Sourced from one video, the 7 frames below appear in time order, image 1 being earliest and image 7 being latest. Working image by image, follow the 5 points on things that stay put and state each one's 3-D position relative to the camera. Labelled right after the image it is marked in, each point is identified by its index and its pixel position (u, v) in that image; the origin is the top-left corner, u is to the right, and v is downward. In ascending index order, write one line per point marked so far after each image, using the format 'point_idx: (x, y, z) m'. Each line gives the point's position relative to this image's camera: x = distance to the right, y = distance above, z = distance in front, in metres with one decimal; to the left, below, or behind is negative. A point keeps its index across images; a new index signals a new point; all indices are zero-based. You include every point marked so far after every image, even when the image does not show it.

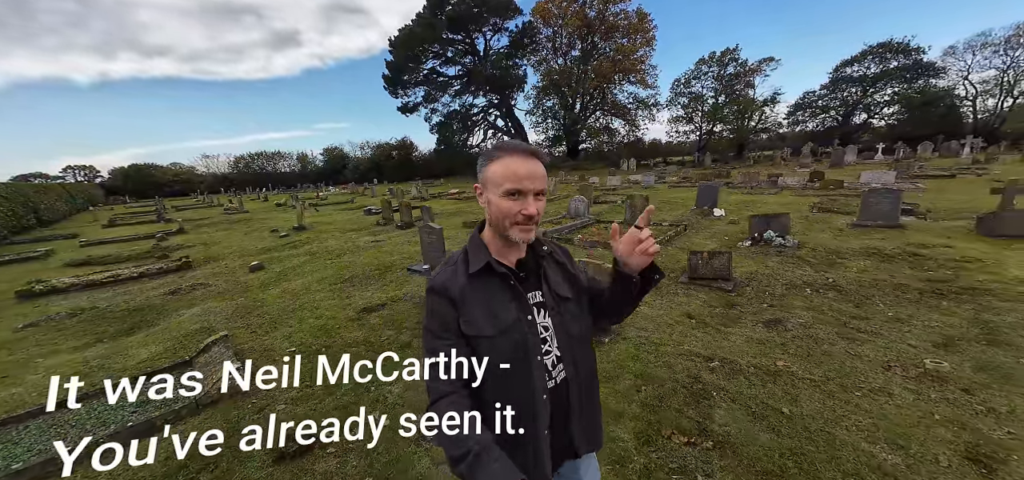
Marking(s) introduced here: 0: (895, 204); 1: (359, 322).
0: (+8.7, +0.8, +8.2) m
1: (-2.0, -1.1, +4.7) m
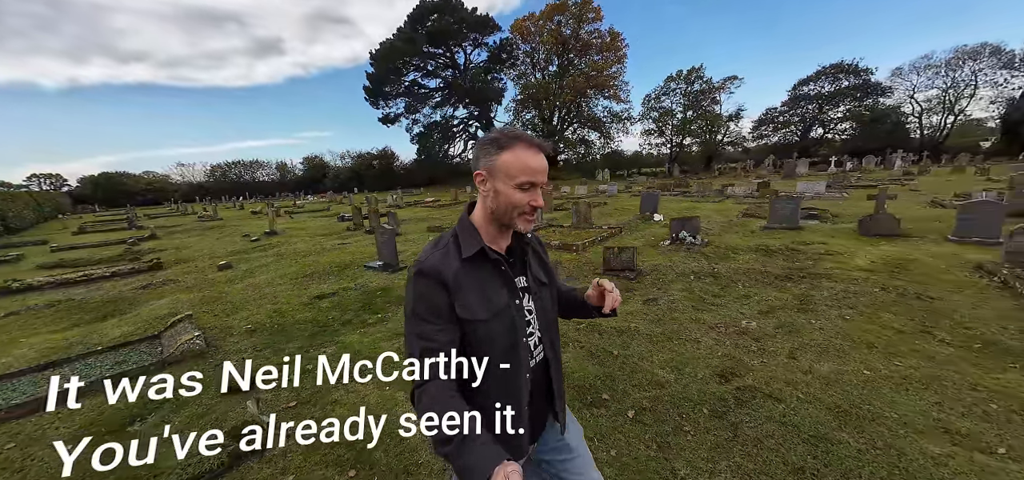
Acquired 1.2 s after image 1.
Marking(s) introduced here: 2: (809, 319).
0: (+7.4, +0.8, +9.5) m
1: (-3.1, -1.0, +5.5) m
2: (+3.6, -0.9, +4.3) m
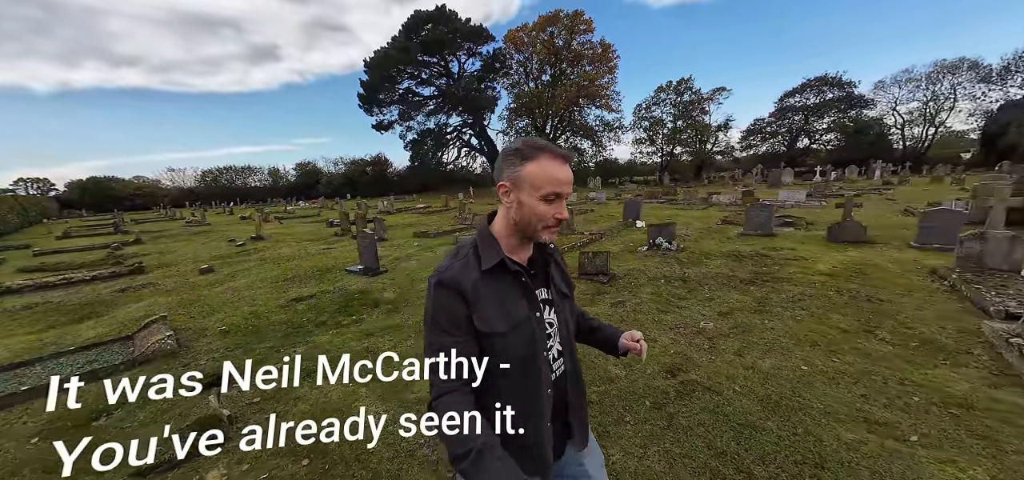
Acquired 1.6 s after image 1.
0: (+6.9, +0.6, +9.8) m
1: (-3.5, -1.1, +5.6) m
2: (+3.1, -1.0, +4.5) m
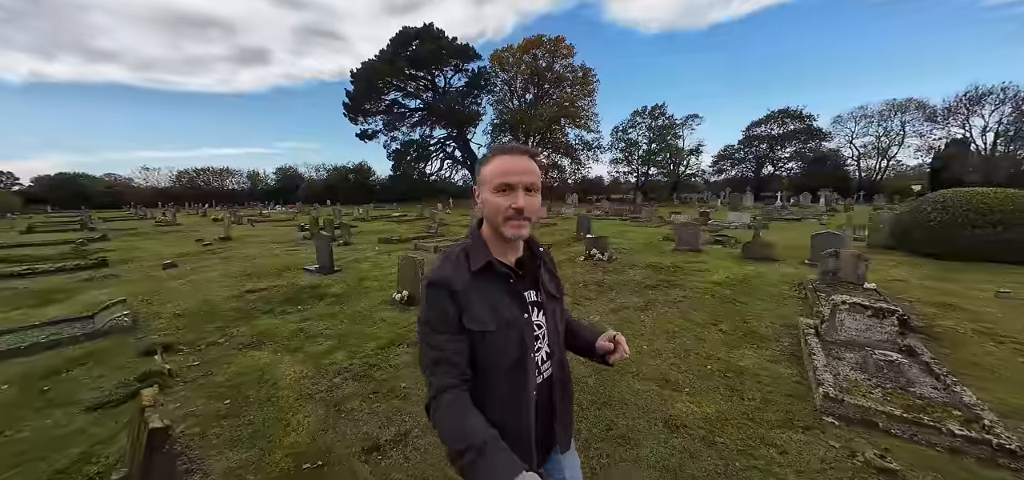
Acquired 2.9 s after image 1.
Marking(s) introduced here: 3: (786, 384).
0: (+5.6, +0.2, +10.9) m
1: (-4.8, -1.0, +6.3) m
2: (+1.9, -1.1, +5.5) m
3: (+2.6, -1.4, +3.4) m
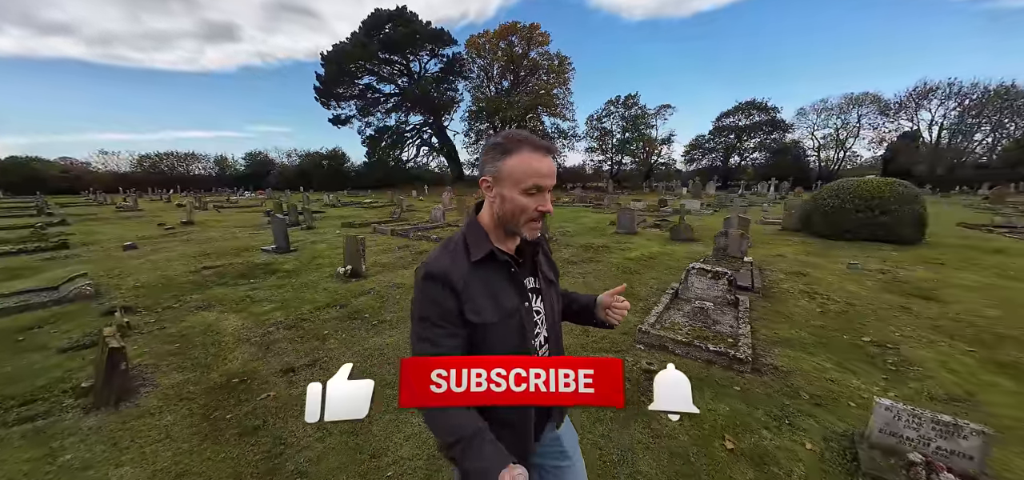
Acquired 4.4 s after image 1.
0: (+4.0, +0.7, +12.0) m
1: (-6.1, -0.6, +6.9) m
2: (+0.6, -0.8, +6.5) m
3: (+1.4, -1.1, +4.4) m
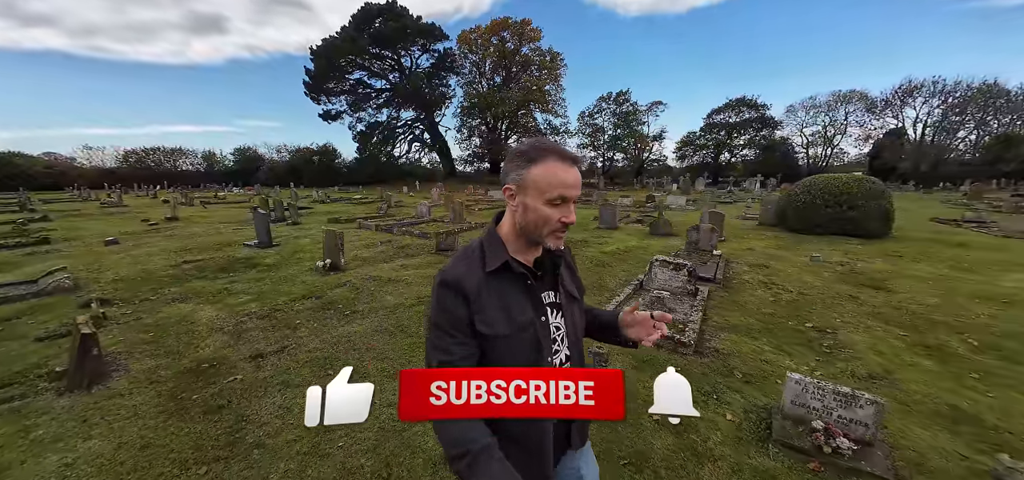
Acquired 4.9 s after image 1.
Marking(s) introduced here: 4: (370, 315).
0: (+3.4, +0.9, +12.3) m
1: (-6.6, -0.5, +7.0) m
2: (+0.2, -0.7, +6.7) m
3: (+1.0, -1.0, +4.7) m
4: (-1.8, -1.0, +4.6) m
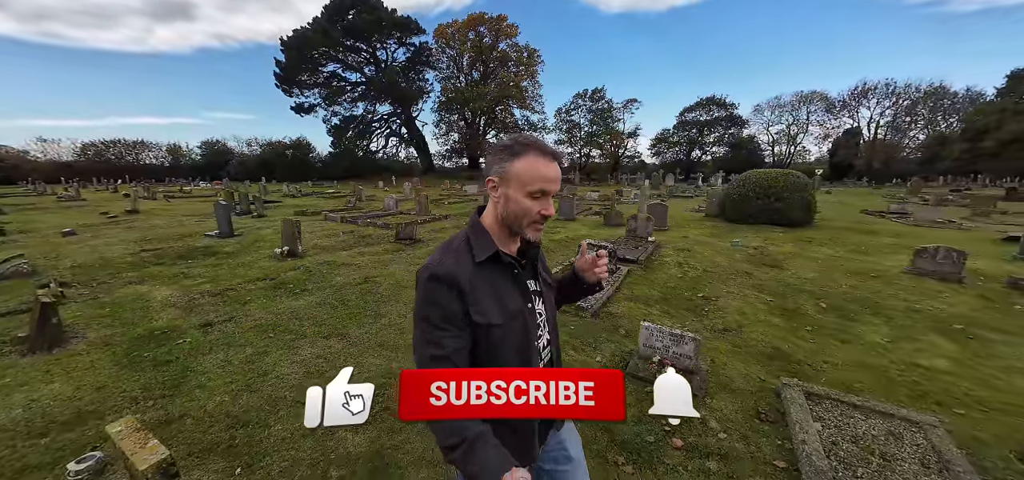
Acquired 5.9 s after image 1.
0: (+2.1, +1.2, +13.0) m
1: (-7.7, -0.3, +7.3) m
2: (-0.9, -0.4, +7.3) m
3: (0.0, -0.7, +5.3) m
4: (-2.8, -0.8, +5.1) m
